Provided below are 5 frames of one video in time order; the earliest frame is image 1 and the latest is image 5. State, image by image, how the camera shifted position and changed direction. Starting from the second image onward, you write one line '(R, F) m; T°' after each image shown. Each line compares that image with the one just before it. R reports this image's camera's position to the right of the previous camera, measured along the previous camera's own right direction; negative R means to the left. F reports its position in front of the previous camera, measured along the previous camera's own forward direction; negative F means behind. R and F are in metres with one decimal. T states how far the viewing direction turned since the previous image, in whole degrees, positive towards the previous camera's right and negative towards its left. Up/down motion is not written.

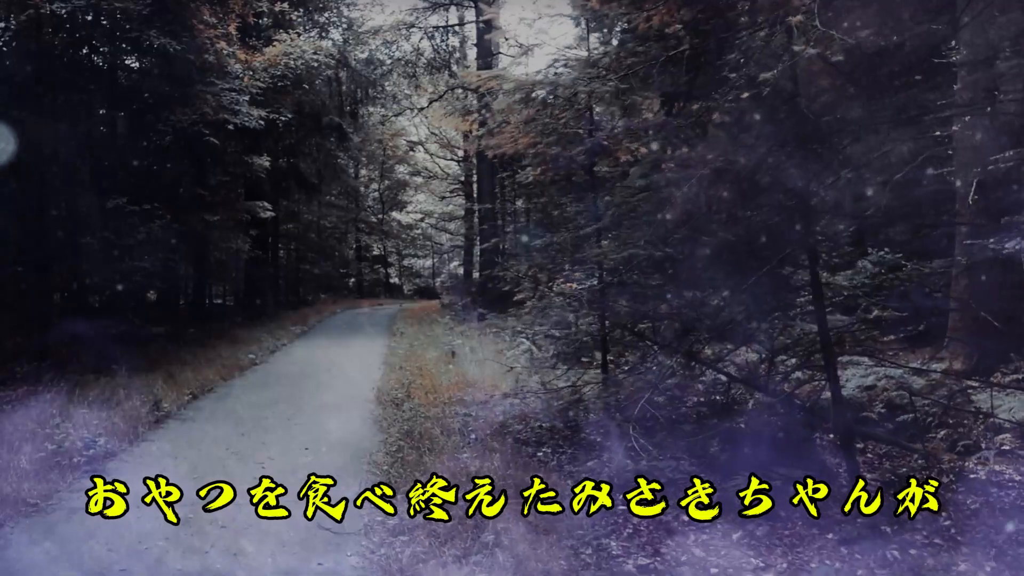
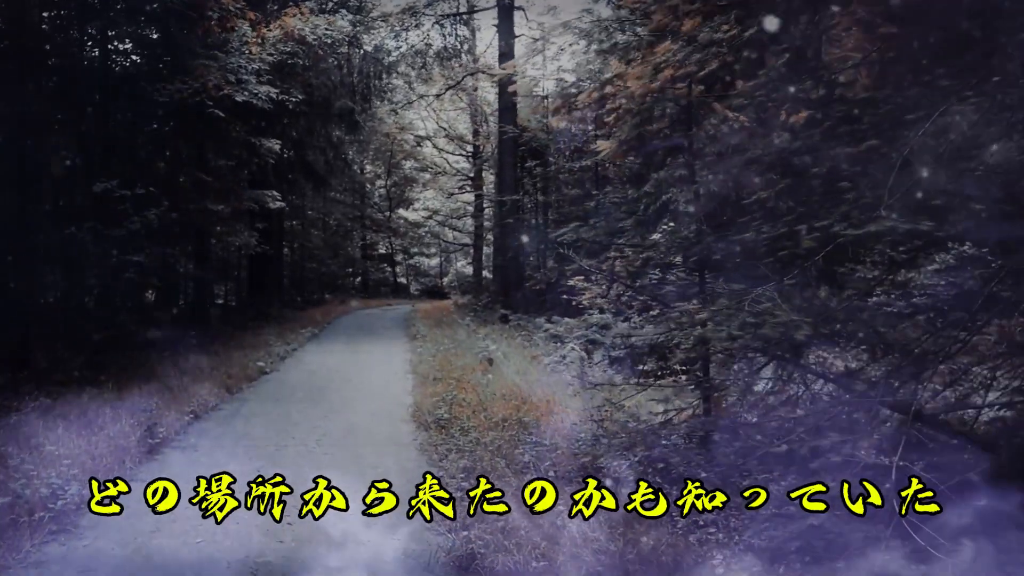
(-0.6, +1.4) m; 0°
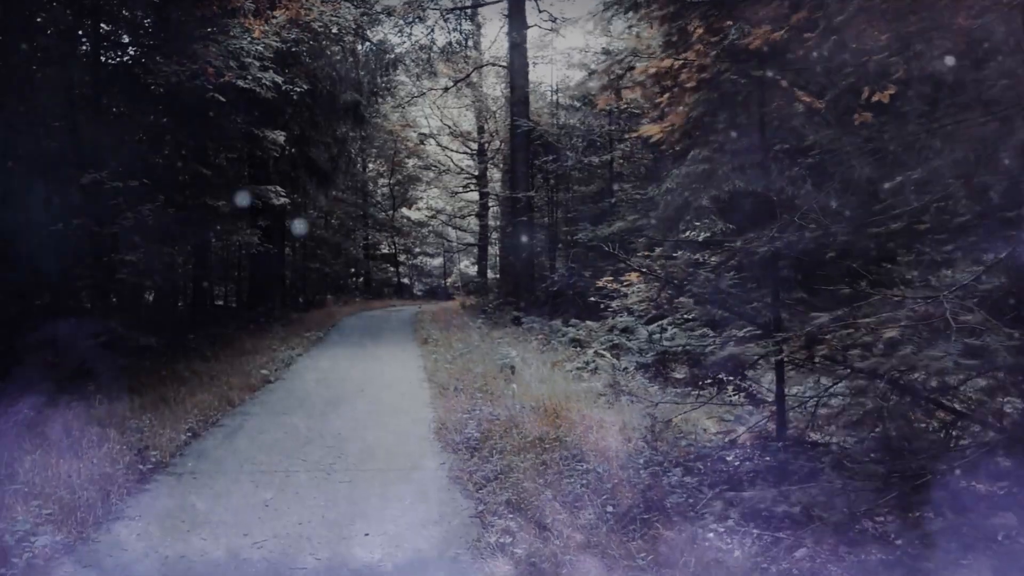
(-0.3, +0.7) m; 0°
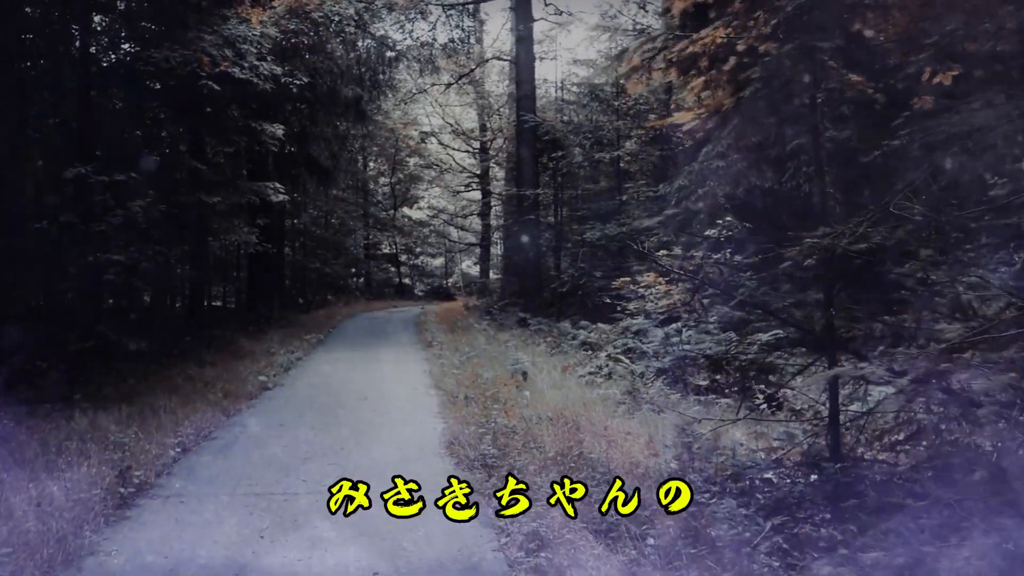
(-0.1, +0.5) m; 0°
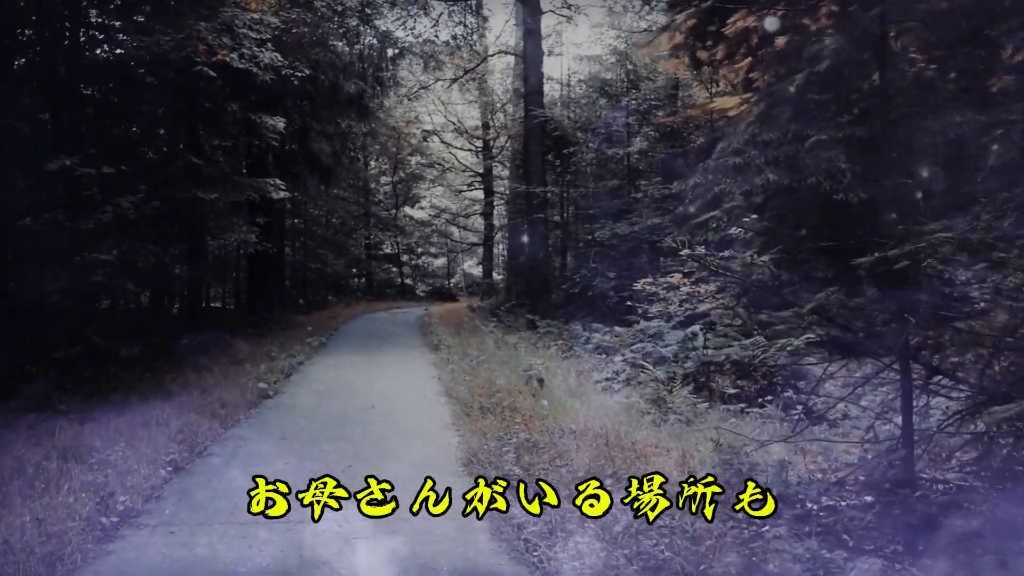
(-0.2, +0.5) m; 0°
